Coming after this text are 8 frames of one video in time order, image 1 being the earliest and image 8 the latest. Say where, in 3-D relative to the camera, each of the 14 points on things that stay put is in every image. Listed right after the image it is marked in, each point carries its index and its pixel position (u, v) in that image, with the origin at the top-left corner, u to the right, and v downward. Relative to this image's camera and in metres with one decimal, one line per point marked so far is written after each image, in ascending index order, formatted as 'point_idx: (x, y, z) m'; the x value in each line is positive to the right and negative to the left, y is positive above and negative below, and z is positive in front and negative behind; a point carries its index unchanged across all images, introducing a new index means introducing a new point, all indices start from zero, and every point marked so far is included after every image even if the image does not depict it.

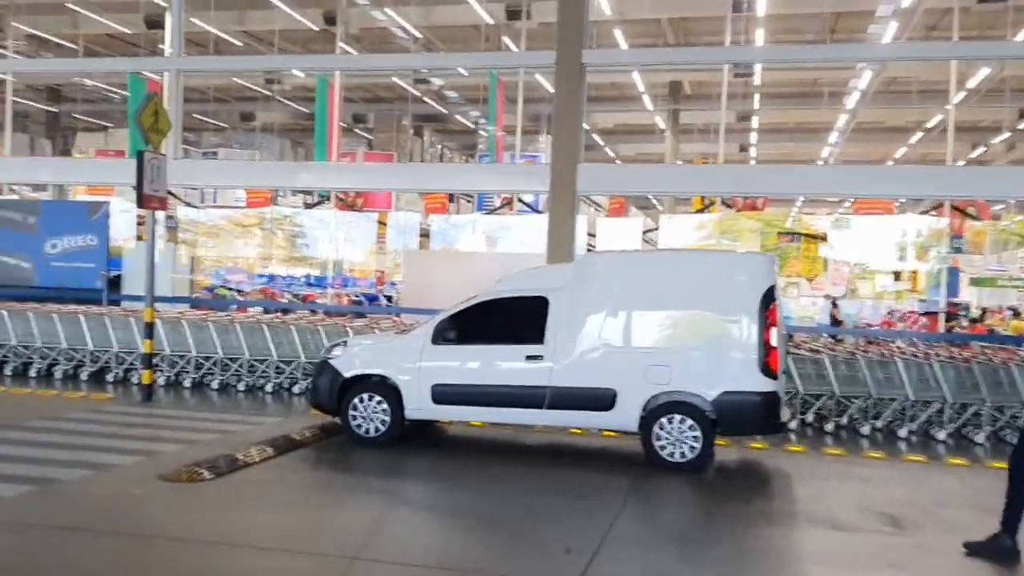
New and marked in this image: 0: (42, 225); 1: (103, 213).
0: (-7.8, +1.1, +14.8) m
1: (-6.8, +1.3, +14.7) m
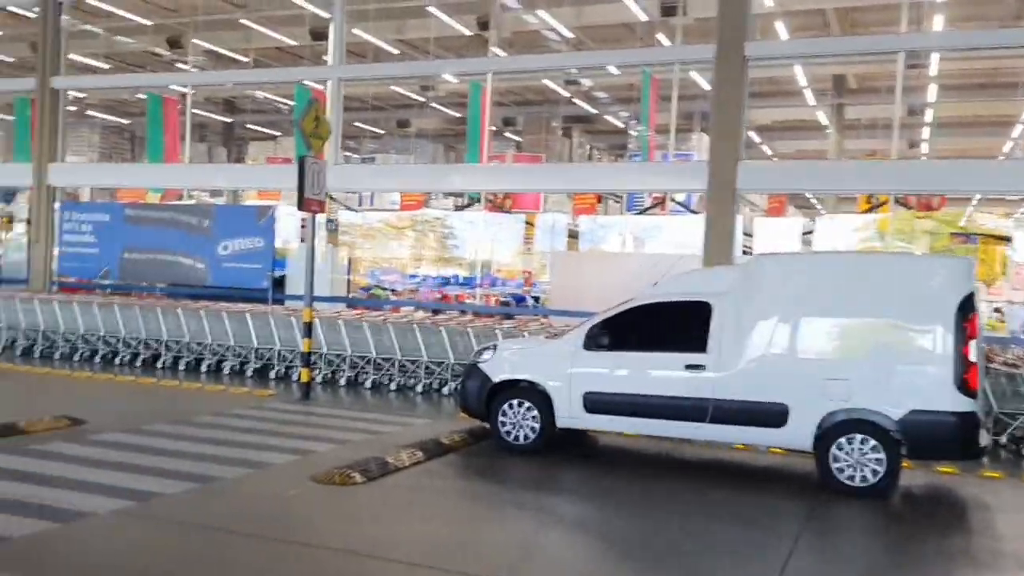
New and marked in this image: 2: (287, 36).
0: (-5.2, +1.1, +15.6) m
1: (-4.2, +1.3, +15.3) m
2: (-4.4, +5.0, +17.6) m
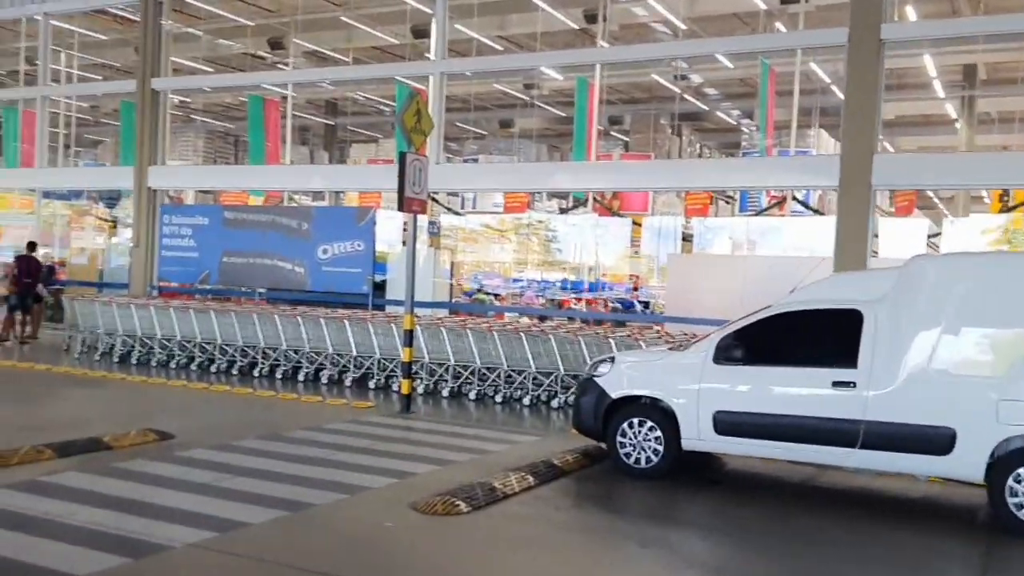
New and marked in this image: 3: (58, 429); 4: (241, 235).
0: (-3.4, +1.0, +15.3) m
1: (-2.4, +1.2, +14.9) m
2: (-2.4, +4.9, +17.2) m
3: (-4.1, -1.3, +8.0) m
4: (-4.9, +1.0, +16.1) m
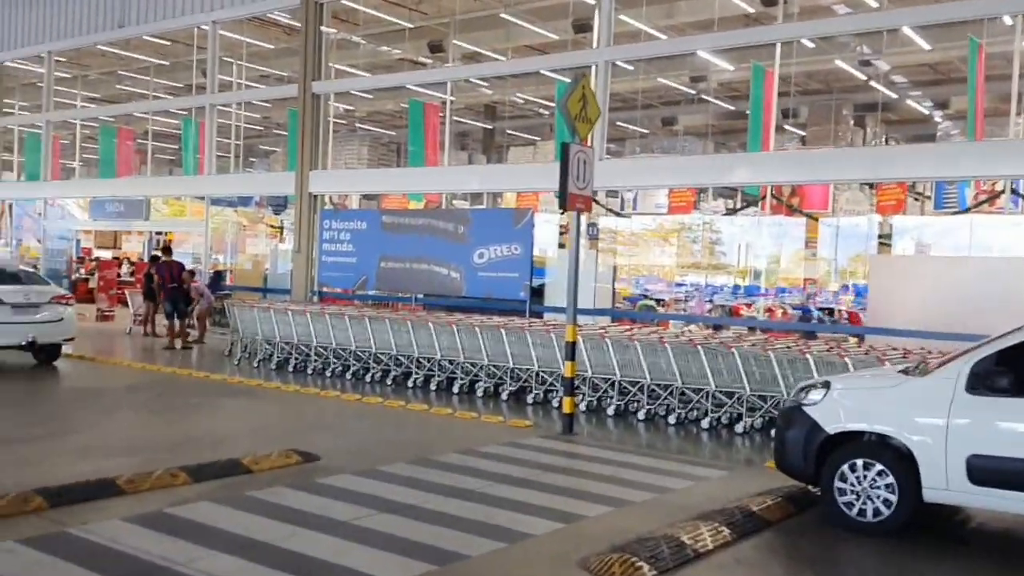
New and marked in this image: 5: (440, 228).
0: (-0.6, +0.9, +14.6) m
1: (+0.3, +1.1, +14.0) m
2: (+0.7, +4.8, +16.3) m
3: (-2.6, -1.3, +7.5) m
4: (-2.0, +0.9, +15.7) m
5: (-1.2, +1.0, +15.1) m
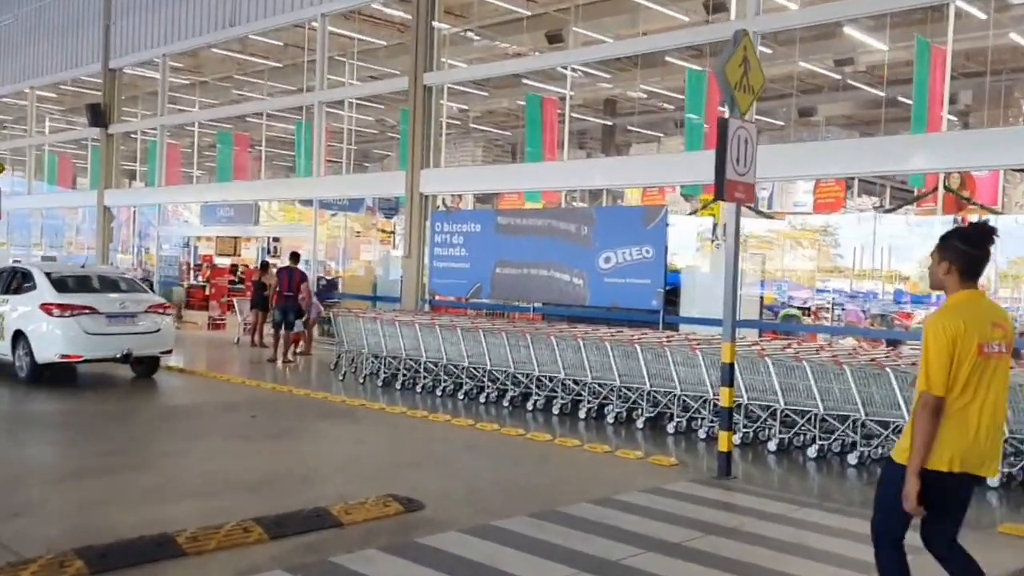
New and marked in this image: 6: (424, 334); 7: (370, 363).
0: (+1.3, +0.8, +13.2) m
1: (+2.1, +1.0, +12.5) m
2: (+2.8, +4.7, +14.7) m
3: (-1.6, -1.4, +6.4) m
4: (0.0, +0.8, +14.4) m
5: (+0.8, +0.9, +13.7) m
6: (-1.1, -0.6, +11.1) m
7: (-1.9, -1.0, +12.2) m
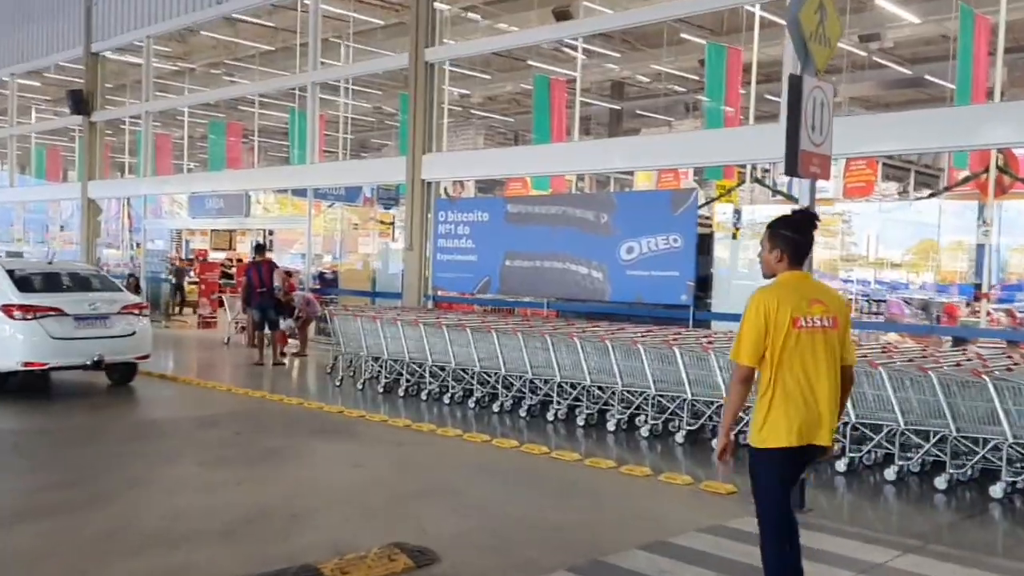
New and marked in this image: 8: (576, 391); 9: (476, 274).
0: (+1.4, +0.9, +12.0) m
1: (+2.3, +1.1, +11.3) m
2: (+2.9, +4.8, +13.5) m
3: (-1.4, -1.4, +5.2) m
4: (+0.2, +0.8, +13.2) m
5: (+0.9, +1.0, +12.6) m
6: (-0.9, -0.5, +10.0) m
7: (-1.8, -1.0, +11.0) m
8: (+0.6, -1.0, +8.9) m
9: (-0.5, +0.2, +13.9) m
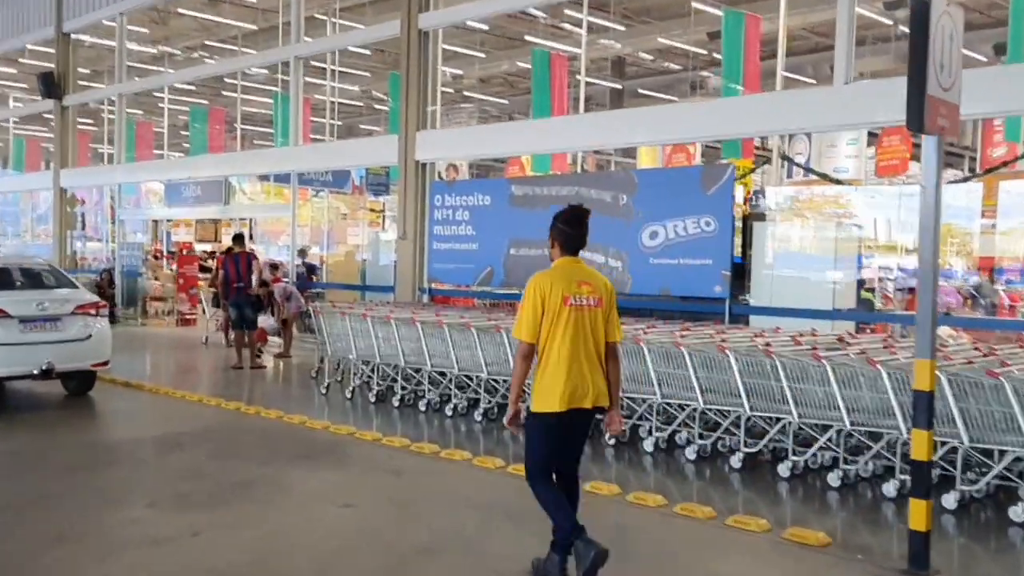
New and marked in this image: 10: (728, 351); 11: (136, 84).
0: (+1.5, +1.0, +10.7) m
1: (+2.4, +1.2, +10.0) m
2: (+3.0, +4.9, +12.1) m
3: (-1.2, -1.4, +3.9) m
4: (+0.3, +1.0, +11.9) m
5: (+1.0, +1.1, +11.2) m
6: (-0.8, -0.5, +8.7) m
7: (-1.6, -0.9, +9.7) m
8: (+0.8, -1.0, +7.6) m
9: (-0.5, +0.3, +12.6) m
10: (+1.6, -0.5, +6.6) m
11: (-8.6, +4.6, +20.0) m
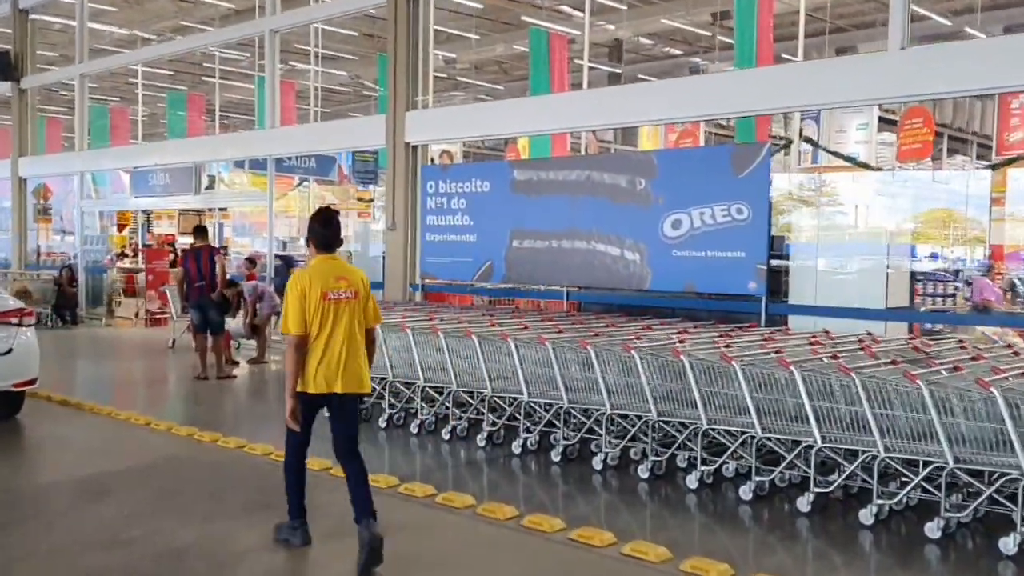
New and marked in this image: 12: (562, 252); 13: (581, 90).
0: (+1.5, +1.0, +9.4) m
1: (+2.4, +1.2, +8.7) m
2: (+3.0, +5.0, +10.8) m
3: (-1.1, -1.5, +2.6) m
4: (+0.3, +1.0, +10.6) m
5: (+1.0, +1.1, +9.9) m
6: (-0.8, -0.5, +7.4) m
7: (-1.6, -0.9, +8.4) m
8: (+0.8, -1.0, +6.3) m
9: (-0.5, +0.4, +11.3) m
10: (+1.7, -0.5, +5.3) m
11: (-8.7, +4.7, +18.6) m
12: (+0.6, +0.4, +10.4) m
13: (+1.0, +2.4, +10.7) m
